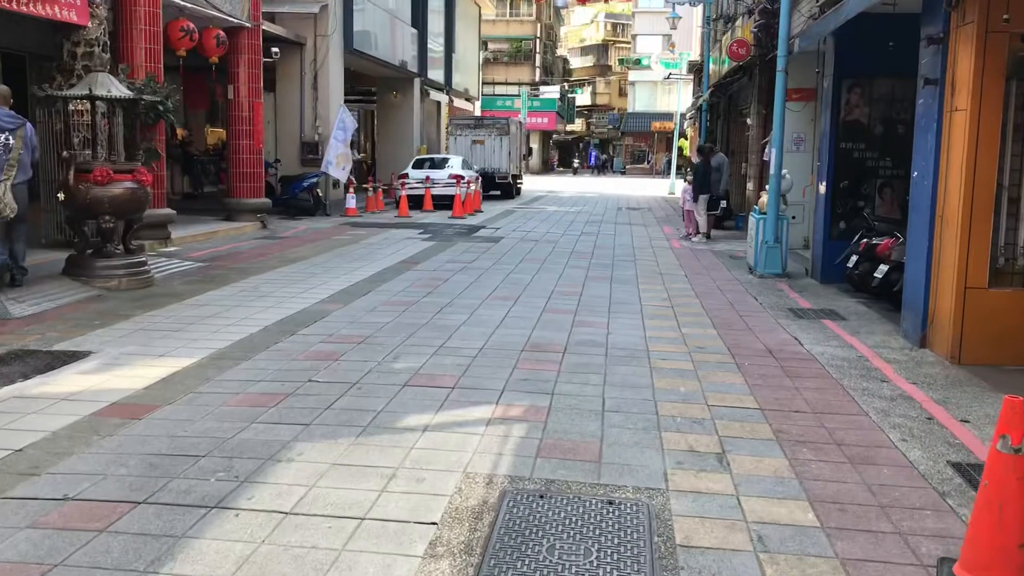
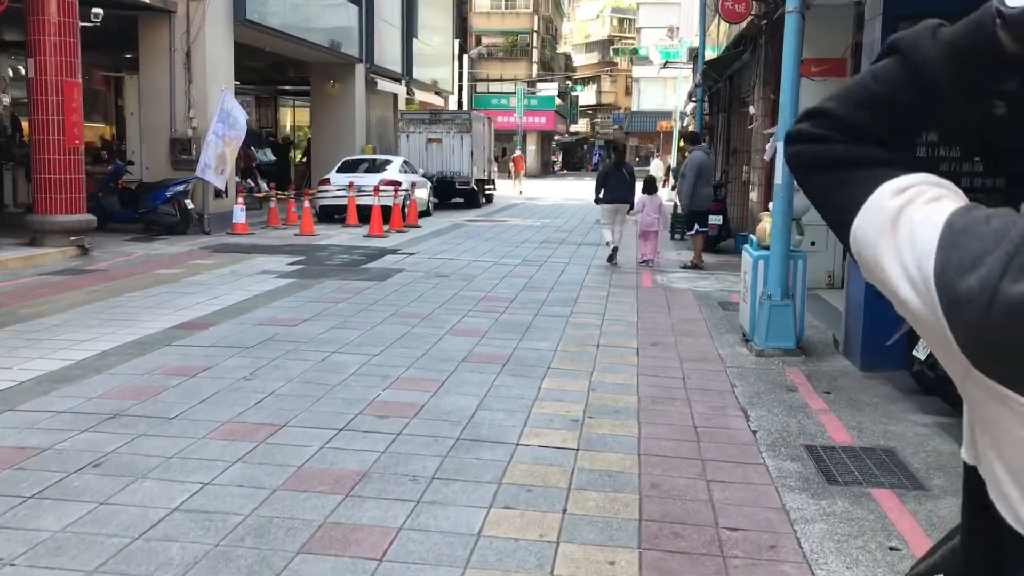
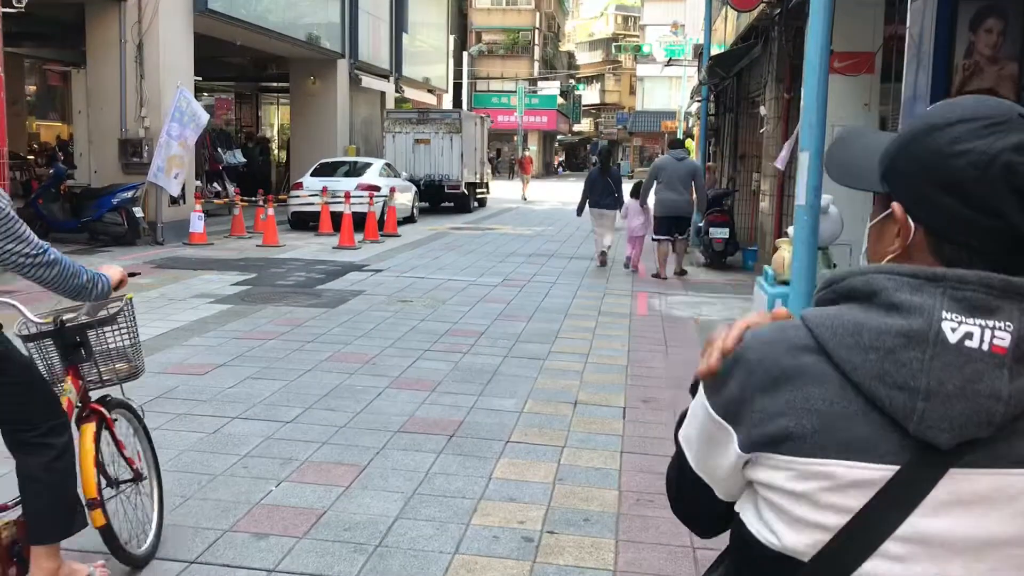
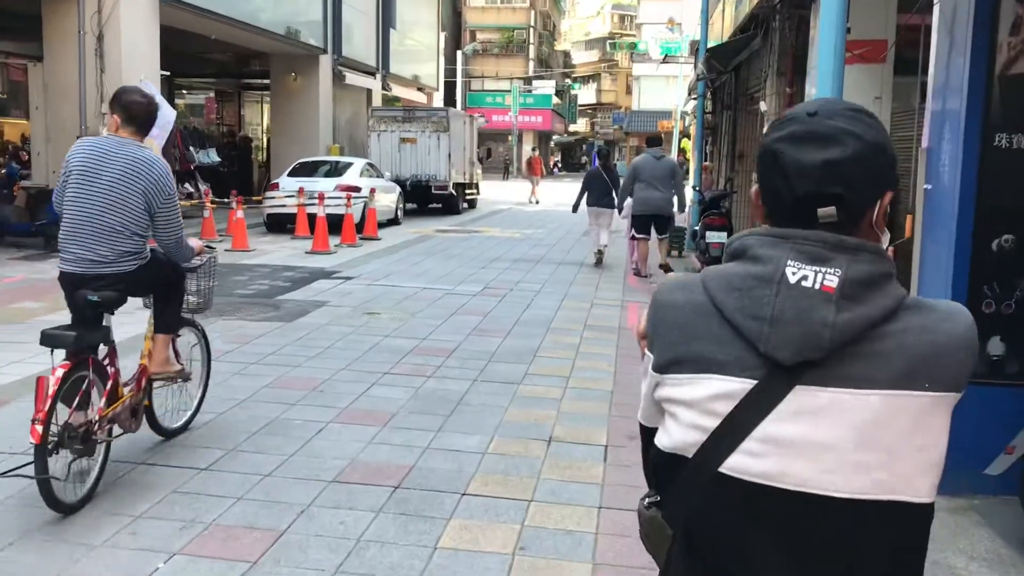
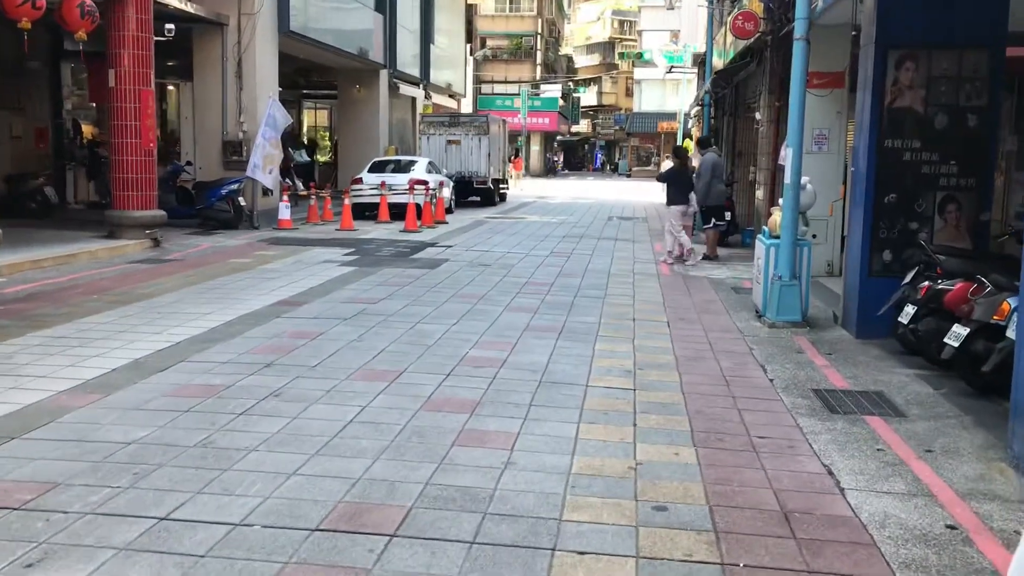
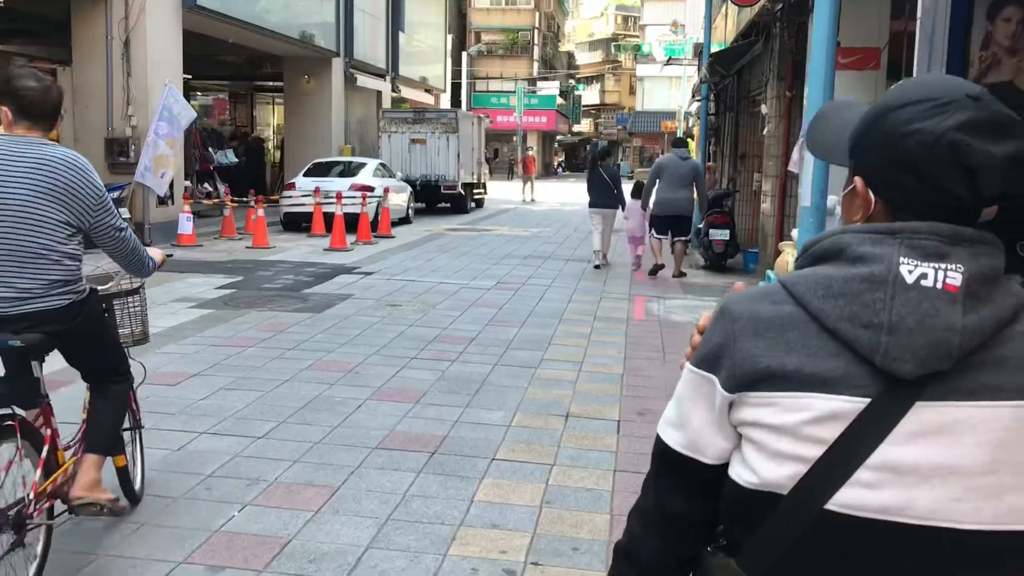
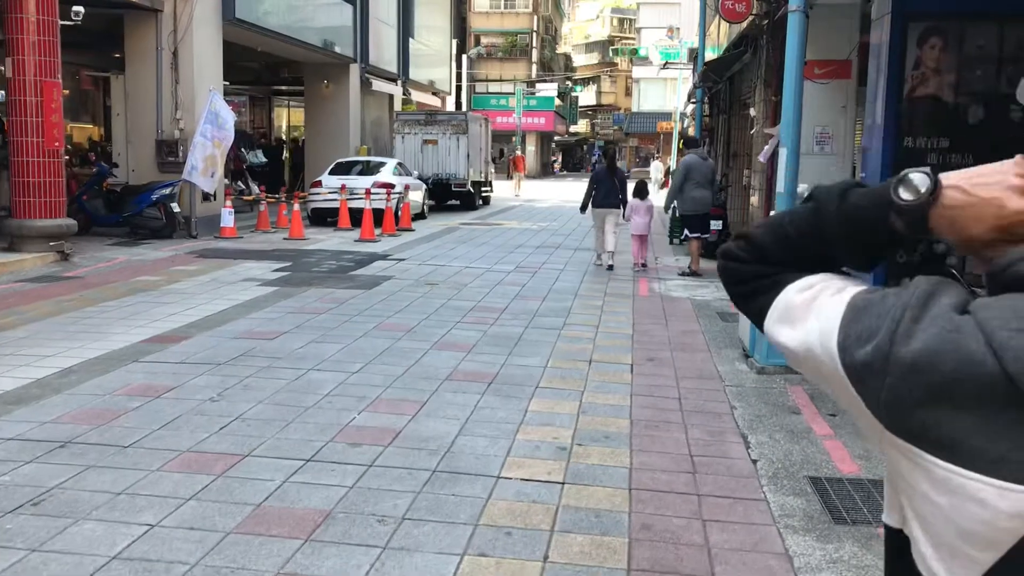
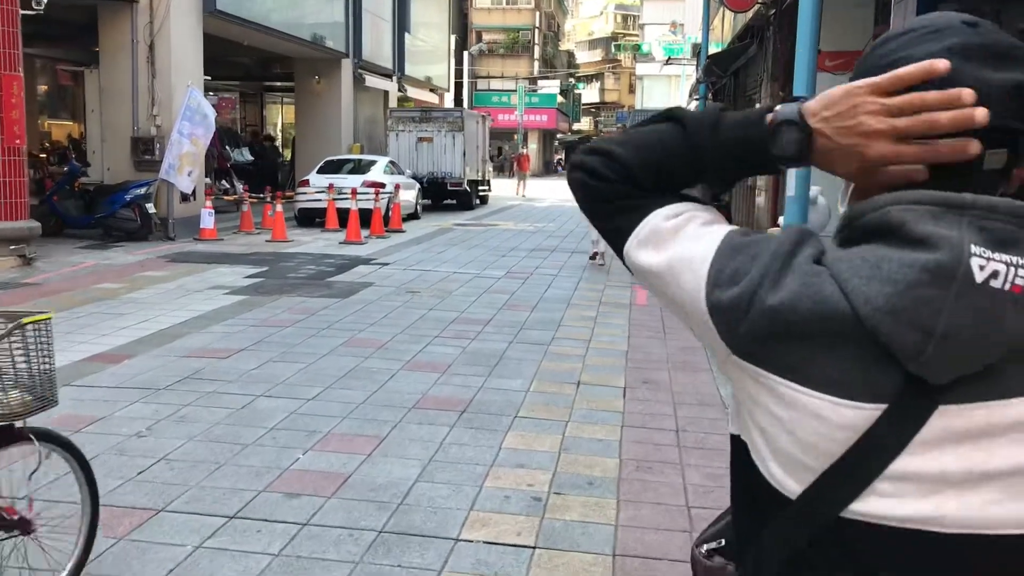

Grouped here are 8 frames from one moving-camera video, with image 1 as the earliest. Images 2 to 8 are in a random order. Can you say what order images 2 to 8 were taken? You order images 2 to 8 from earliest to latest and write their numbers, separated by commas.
5, 2, 7, 8, 3, 6, 4
